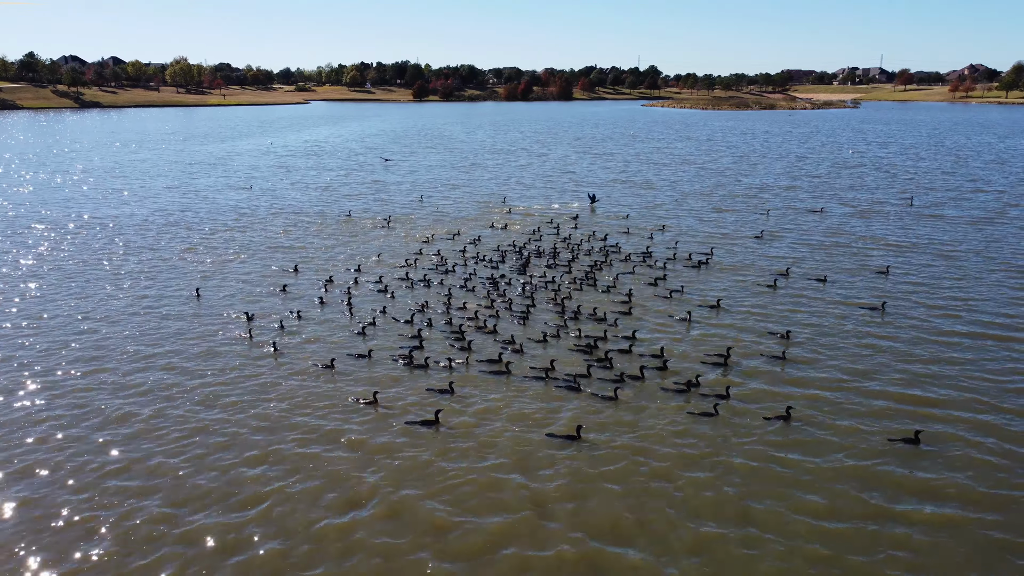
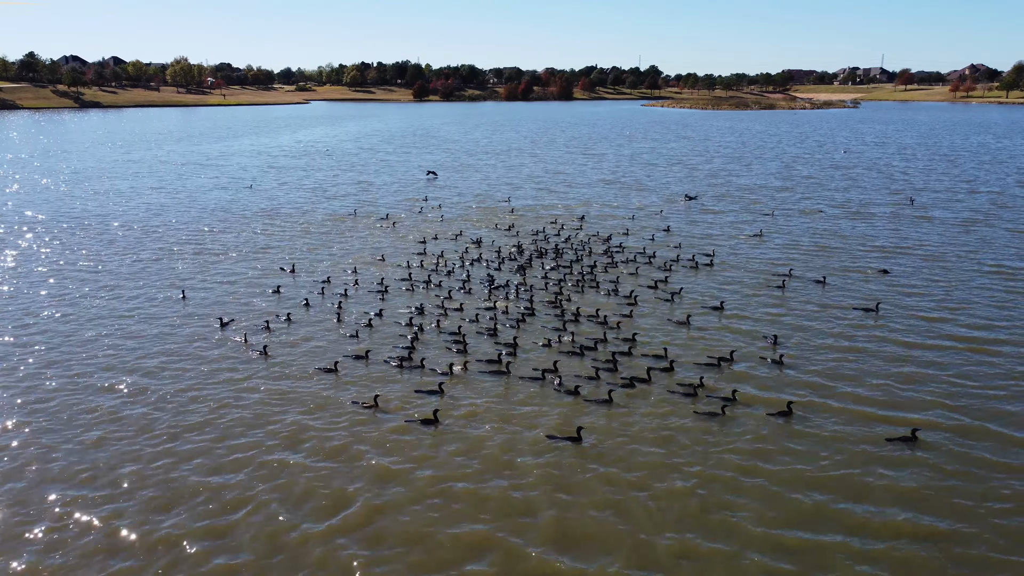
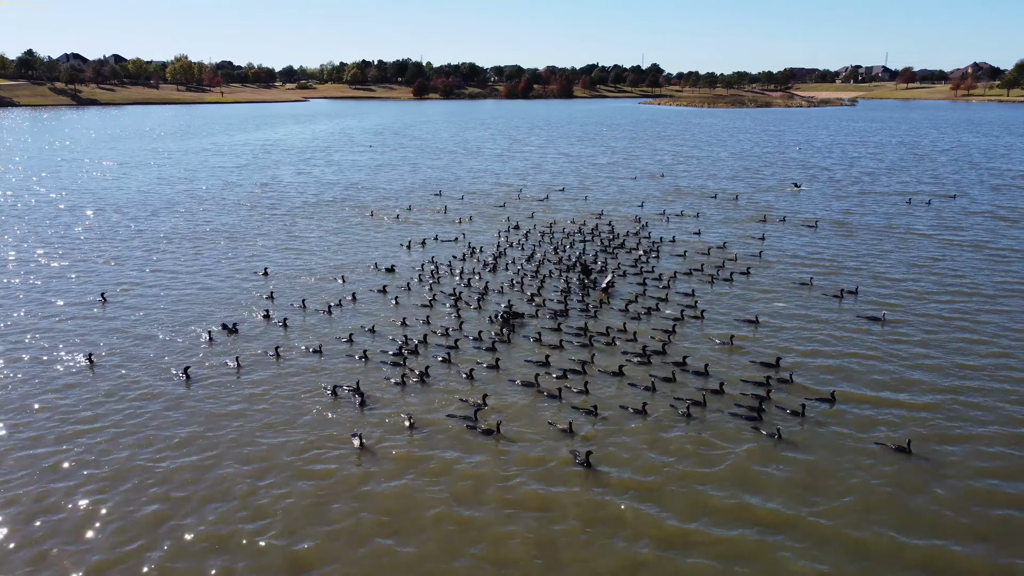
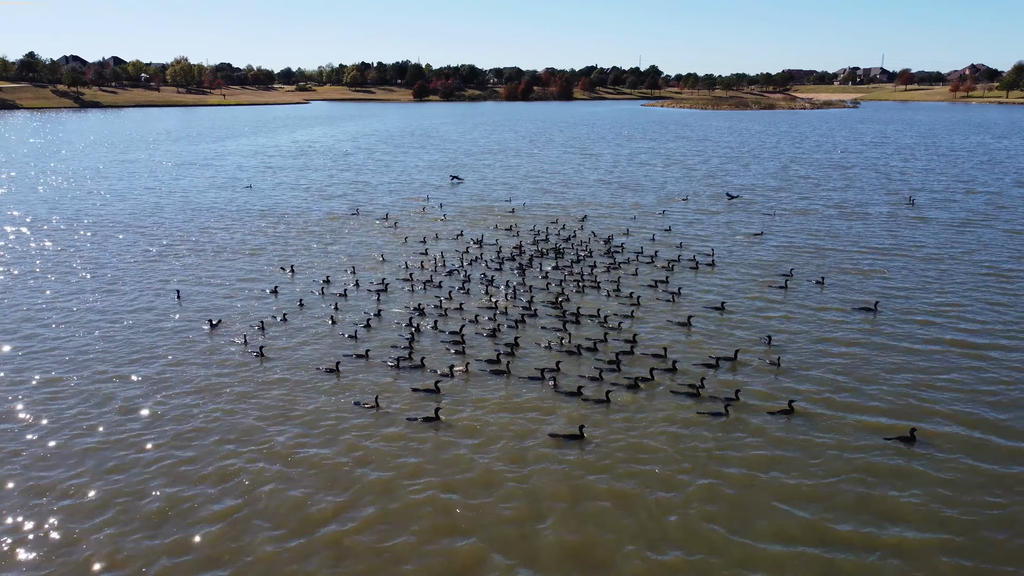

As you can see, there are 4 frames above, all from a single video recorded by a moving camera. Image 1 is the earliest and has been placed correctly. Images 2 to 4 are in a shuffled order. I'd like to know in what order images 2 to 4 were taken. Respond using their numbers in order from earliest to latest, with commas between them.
2, 4, 3
